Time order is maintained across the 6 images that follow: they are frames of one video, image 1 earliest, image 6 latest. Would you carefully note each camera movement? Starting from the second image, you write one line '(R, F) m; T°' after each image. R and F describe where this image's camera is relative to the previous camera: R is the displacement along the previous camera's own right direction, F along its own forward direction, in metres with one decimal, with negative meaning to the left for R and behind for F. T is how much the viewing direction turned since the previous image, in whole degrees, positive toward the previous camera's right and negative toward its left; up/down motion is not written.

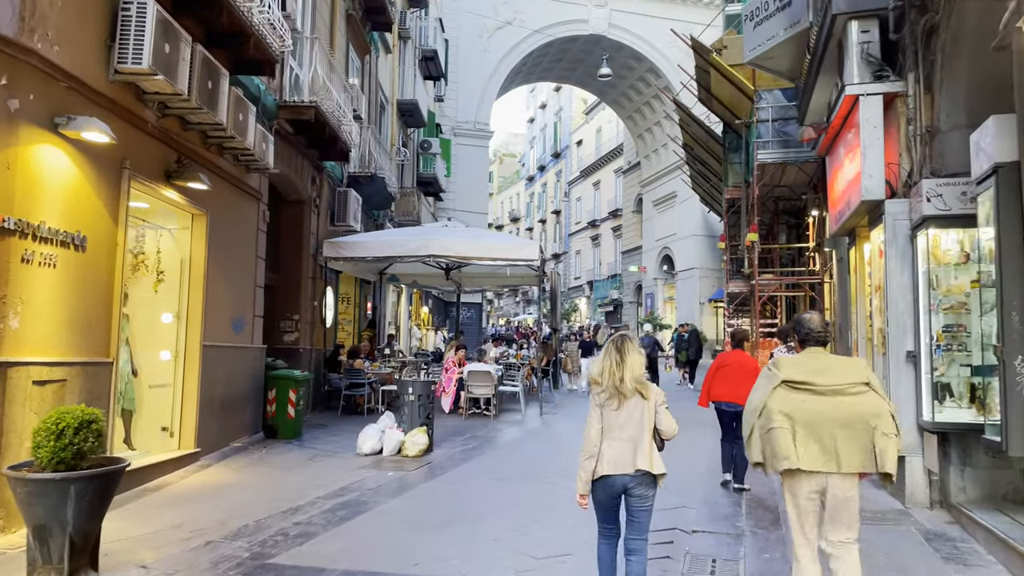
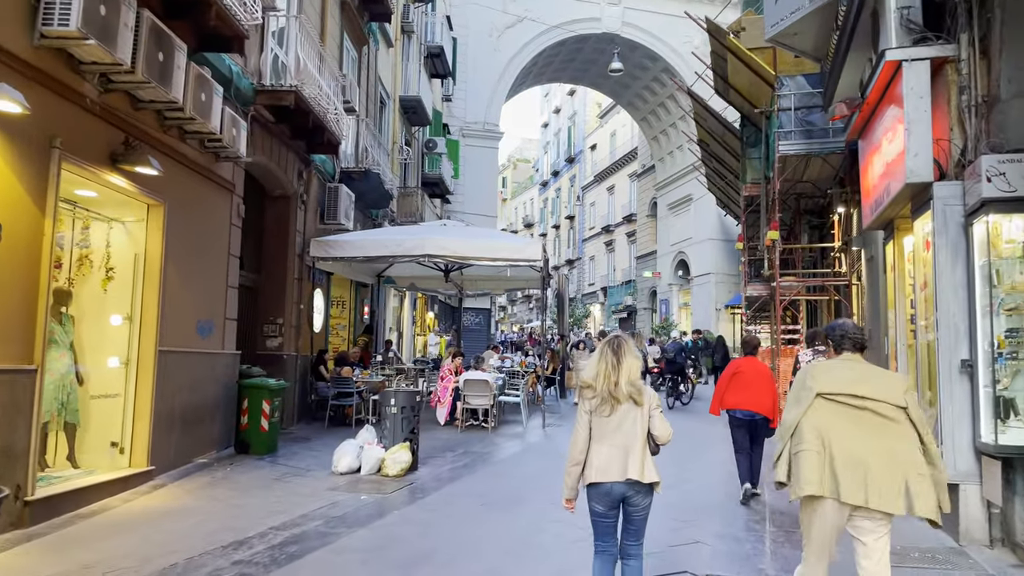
(+0.2, +1.0) m; -1°
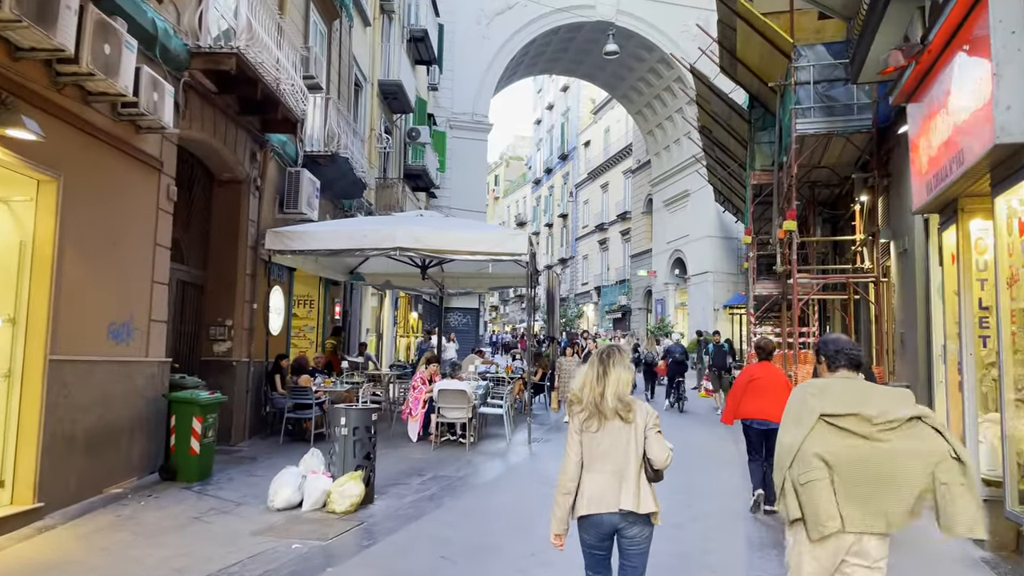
(+0.2, +1.4) m; 0°
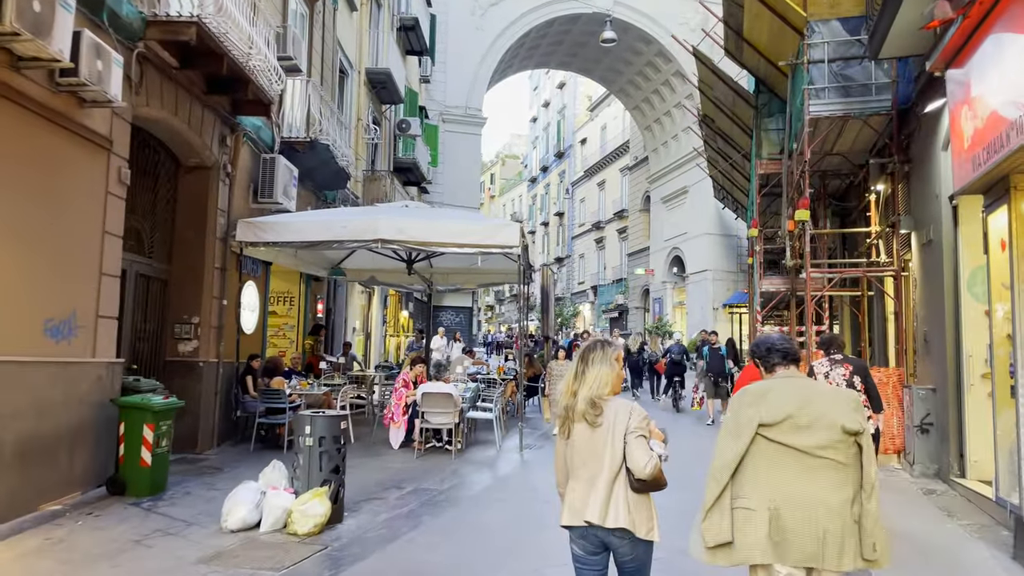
(+0.1, +0.8) m; 0°
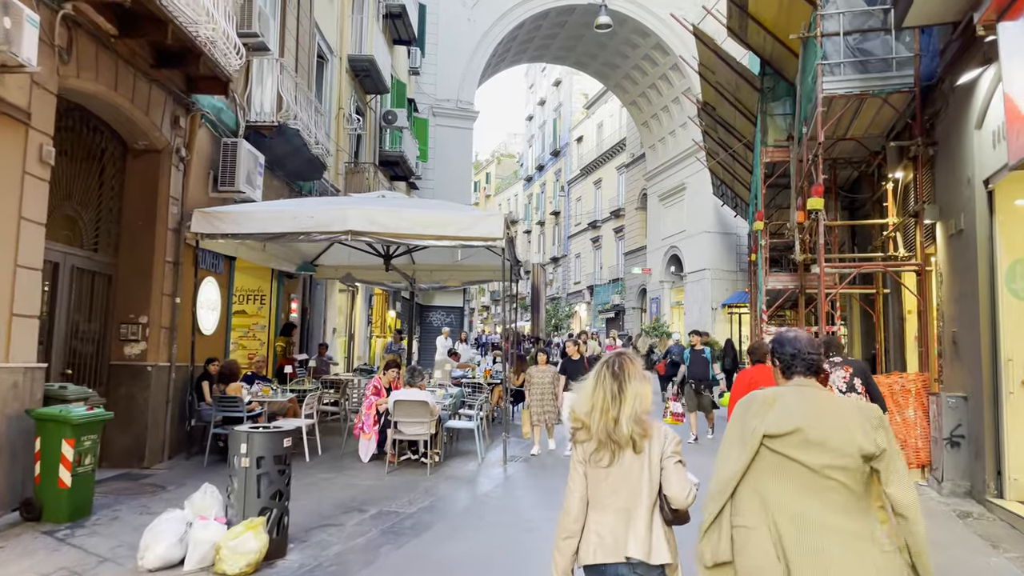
(+0.2, +0.9) m; 0°
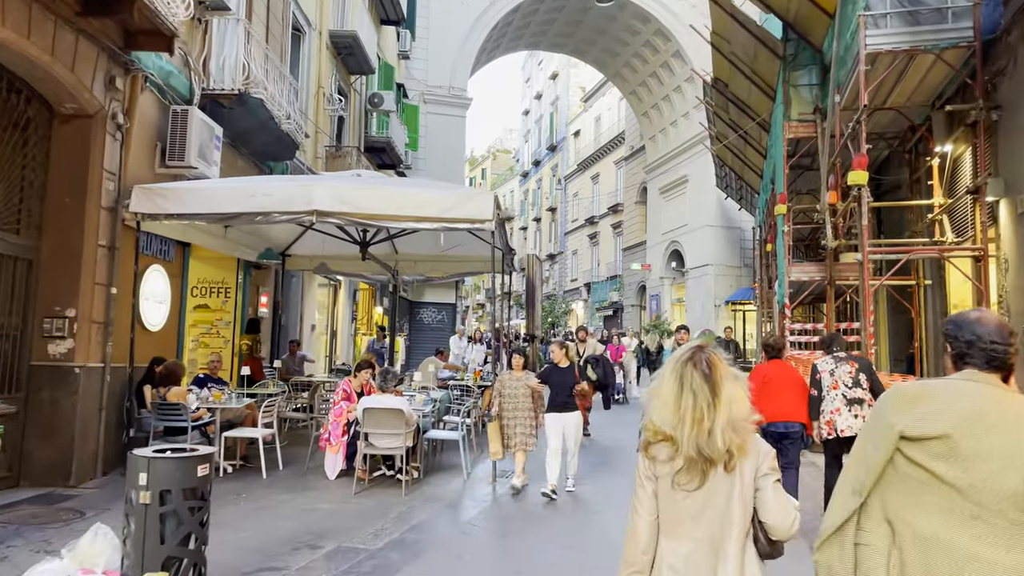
(+0.1, +1.3) m; 0°
